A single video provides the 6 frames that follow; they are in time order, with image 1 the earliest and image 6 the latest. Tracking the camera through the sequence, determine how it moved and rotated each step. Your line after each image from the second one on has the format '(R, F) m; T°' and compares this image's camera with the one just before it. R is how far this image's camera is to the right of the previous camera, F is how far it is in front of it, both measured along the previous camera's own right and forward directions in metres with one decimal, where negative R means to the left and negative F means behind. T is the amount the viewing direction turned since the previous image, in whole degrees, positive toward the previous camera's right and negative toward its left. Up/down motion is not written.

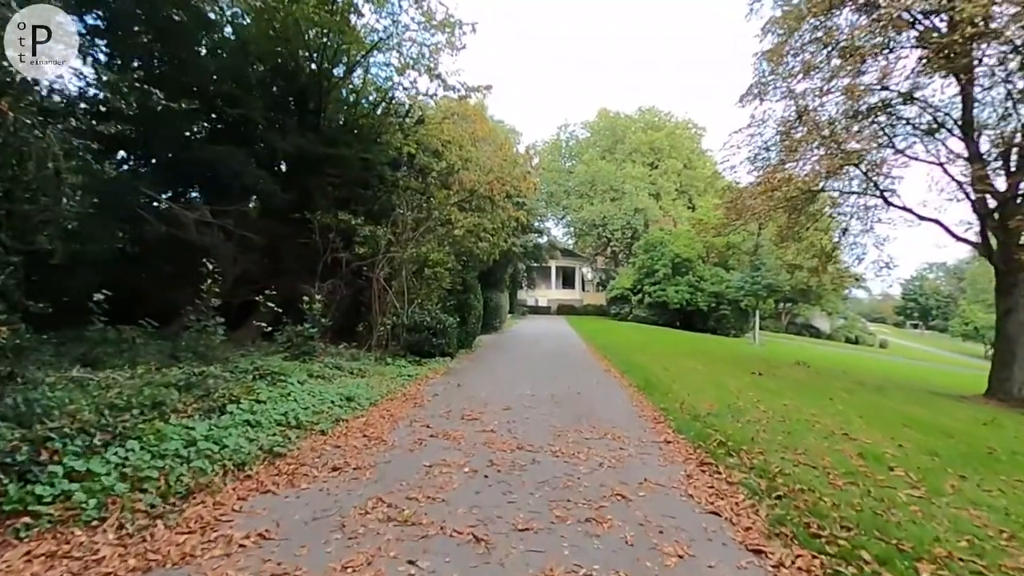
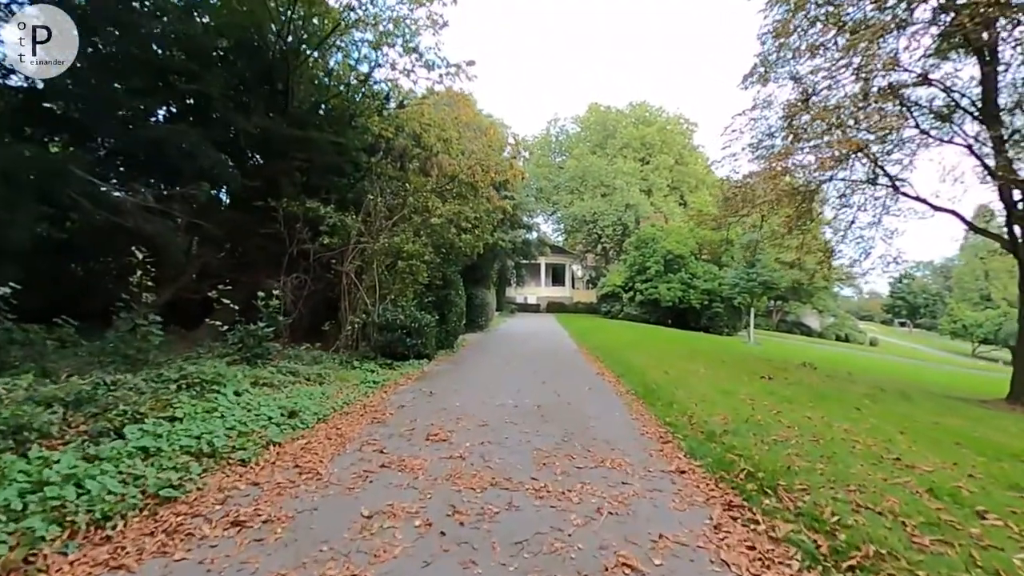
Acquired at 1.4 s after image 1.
(+0.1, +1.1) m; +1°
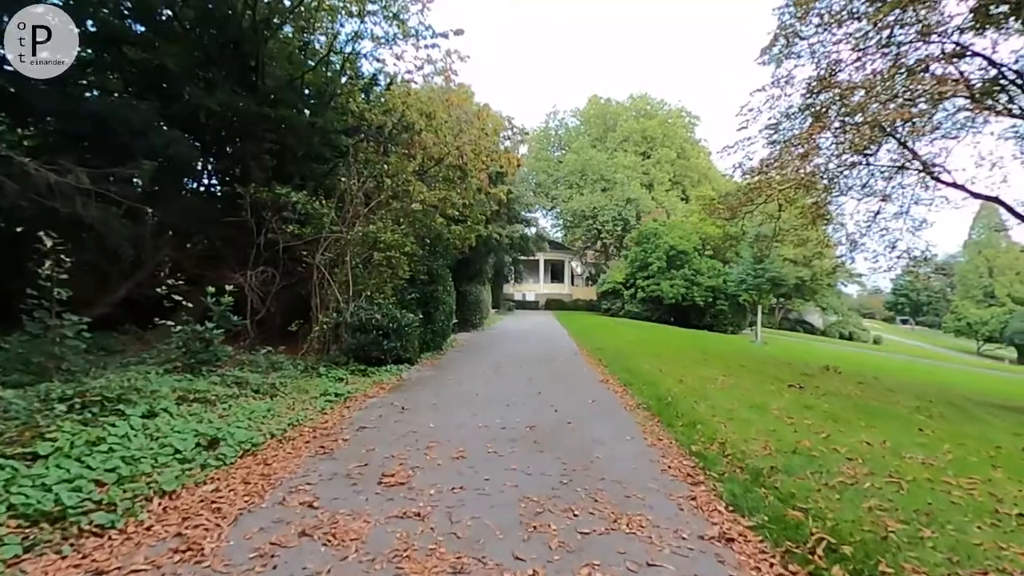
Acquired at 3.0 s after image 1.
(+0.1, +1.2) m; 0°
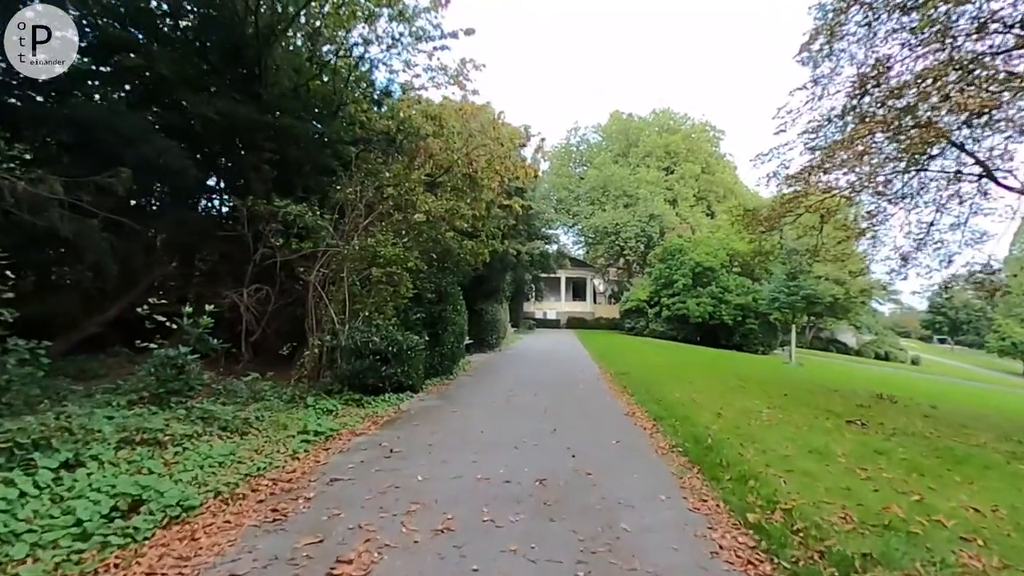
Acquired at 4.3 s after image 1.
(+0.1, +0.9) m; -2°
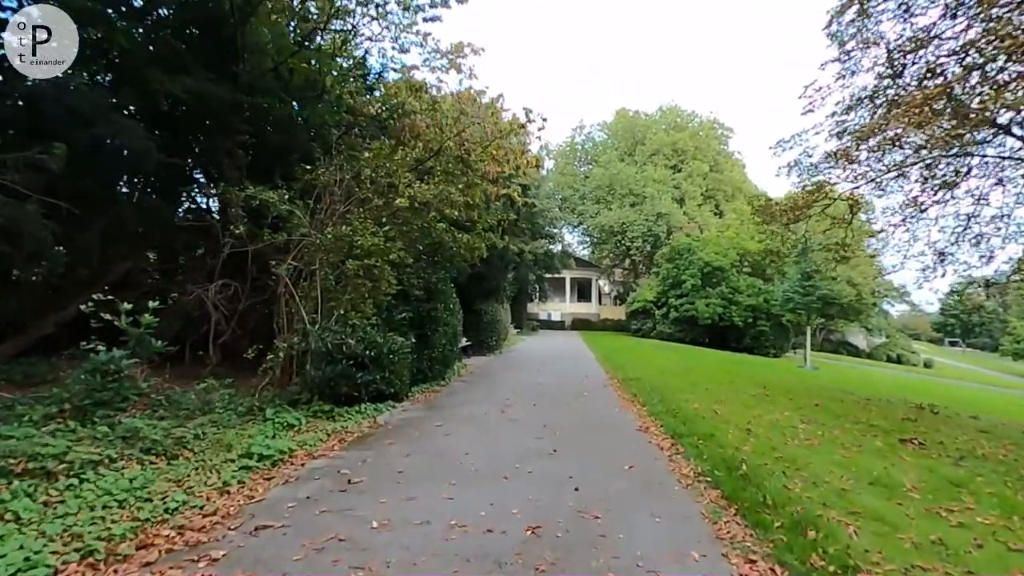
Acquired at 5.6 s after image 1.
(+0.1, +1.0) m; -1°
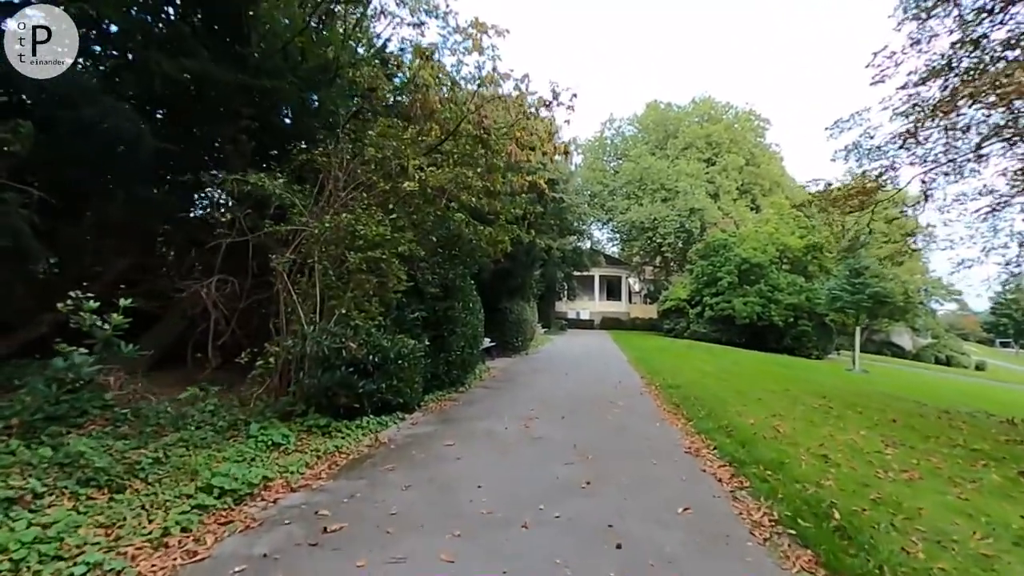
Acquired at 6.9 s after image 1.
(0.0, +1.0) m; -3°
